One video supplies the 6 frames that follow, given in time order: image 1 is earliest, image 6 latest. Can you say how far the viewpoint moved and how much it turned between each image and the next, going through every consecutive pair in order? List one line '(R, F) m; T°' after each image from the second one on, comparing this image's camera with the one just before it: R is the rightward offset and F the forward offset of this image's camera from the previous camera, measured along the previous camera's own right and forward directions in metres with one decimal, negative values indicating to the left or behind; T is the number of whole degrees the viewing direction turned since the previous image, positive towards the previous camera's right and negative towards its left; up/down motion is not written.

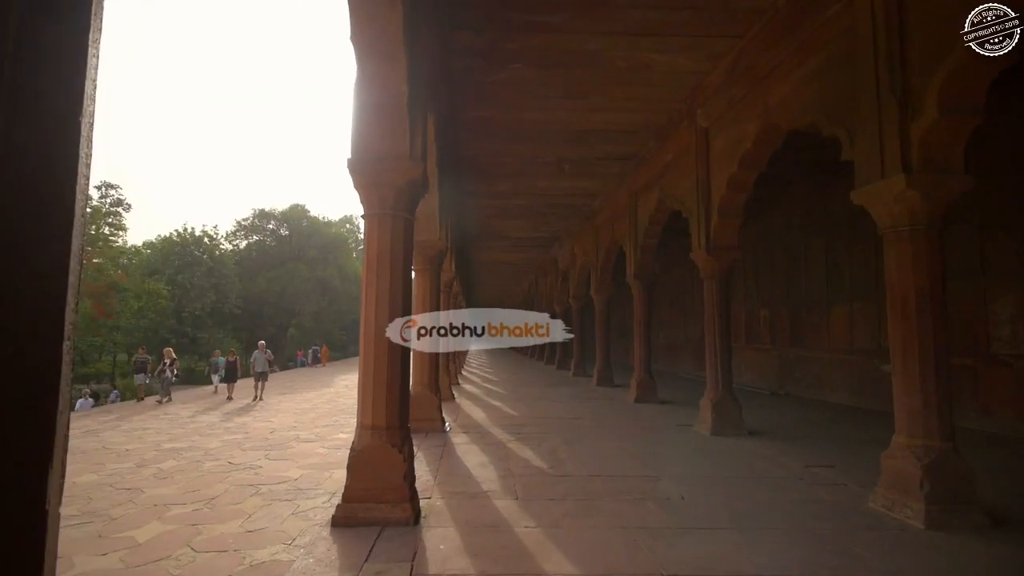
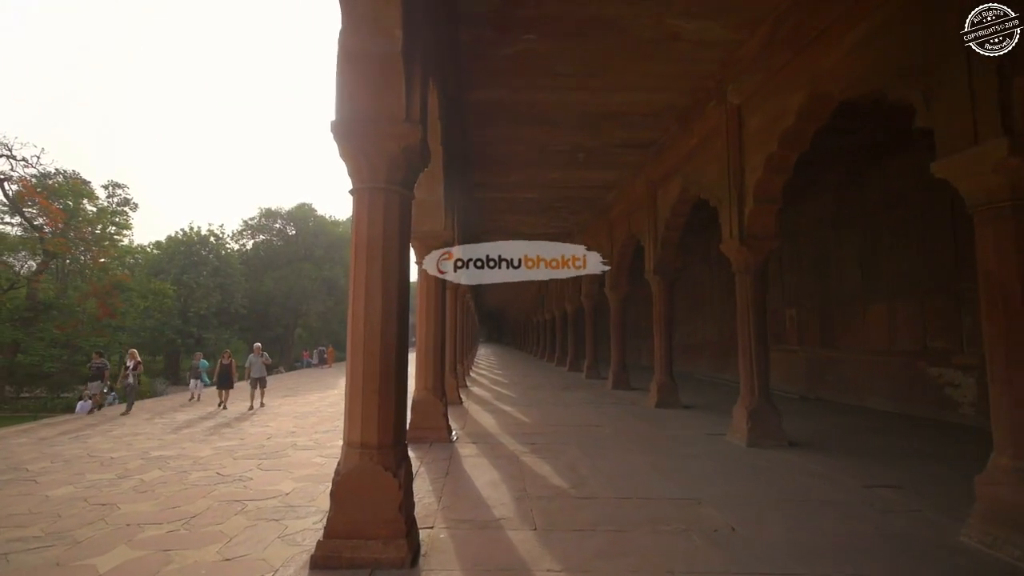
(-0.1, +0.6) m; -1°
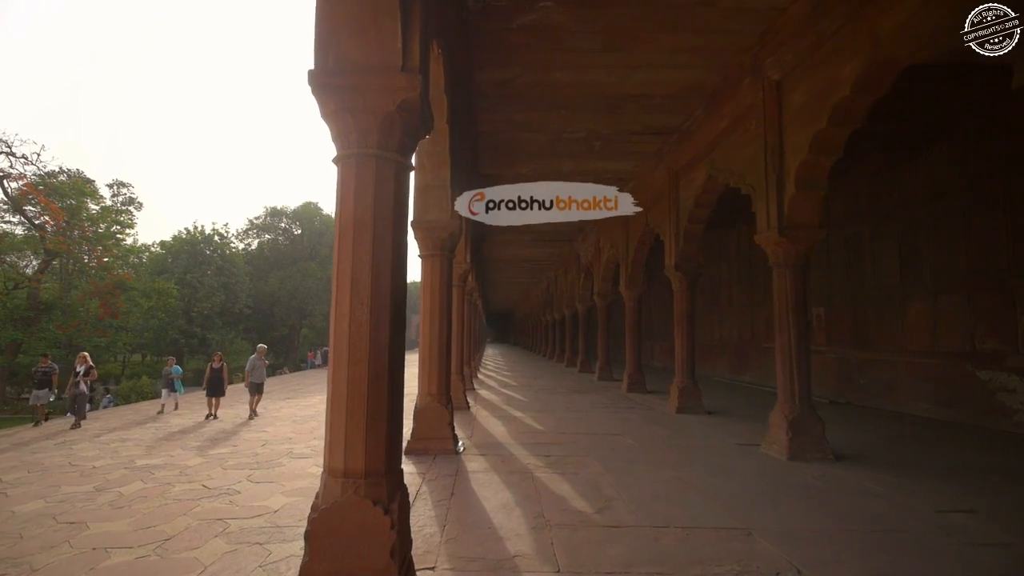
(-0.1, +0.6) m; -1°
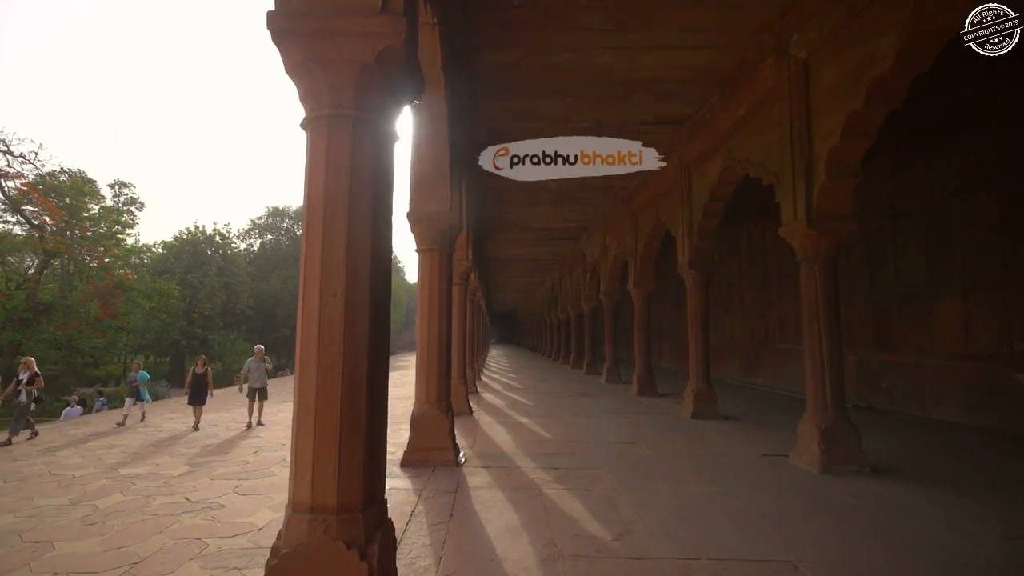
(0.0, +0.4) m; 0°
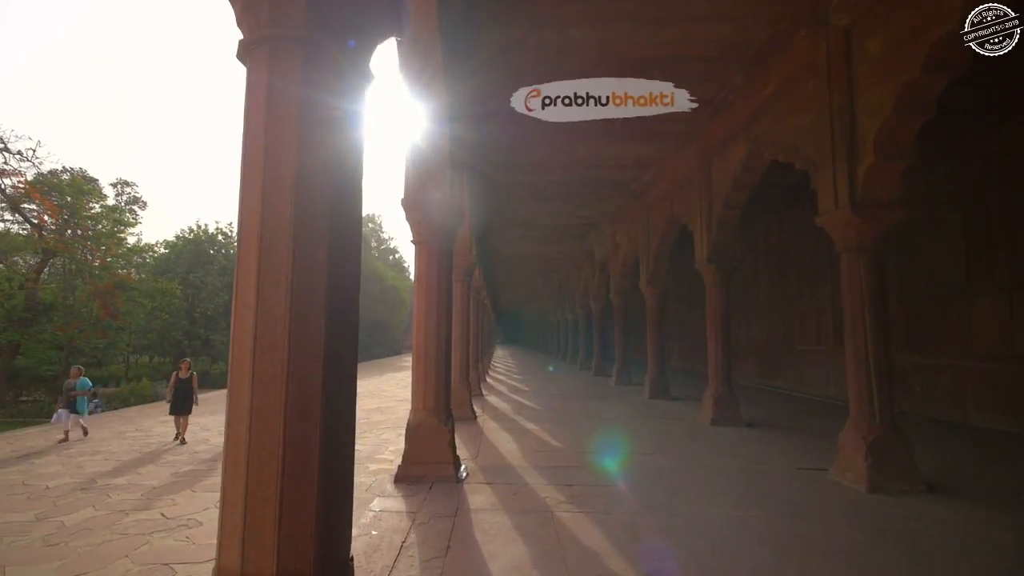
(0.0, +0.5) m; -1°
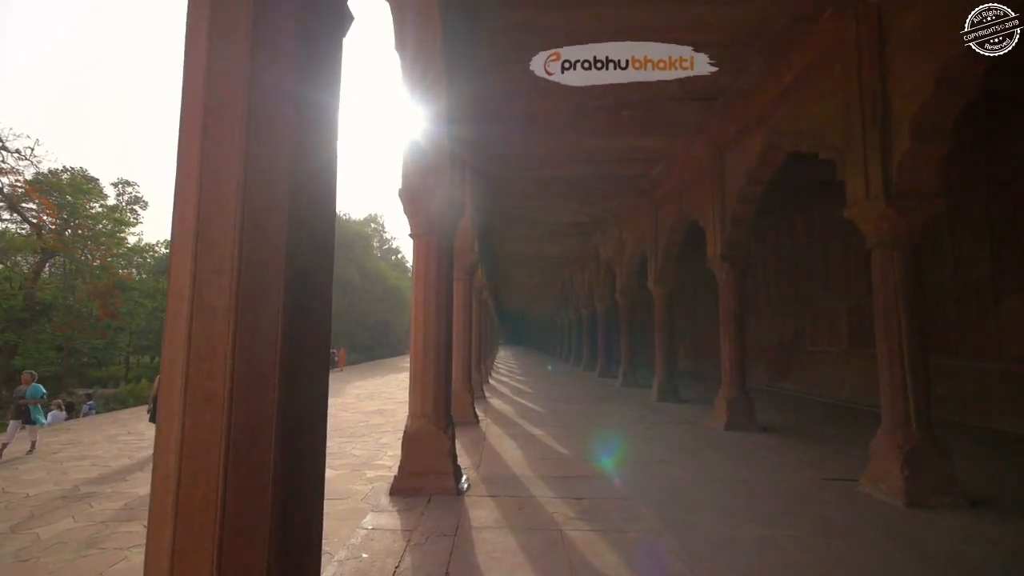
(0.0, +0.3) m; 0°
